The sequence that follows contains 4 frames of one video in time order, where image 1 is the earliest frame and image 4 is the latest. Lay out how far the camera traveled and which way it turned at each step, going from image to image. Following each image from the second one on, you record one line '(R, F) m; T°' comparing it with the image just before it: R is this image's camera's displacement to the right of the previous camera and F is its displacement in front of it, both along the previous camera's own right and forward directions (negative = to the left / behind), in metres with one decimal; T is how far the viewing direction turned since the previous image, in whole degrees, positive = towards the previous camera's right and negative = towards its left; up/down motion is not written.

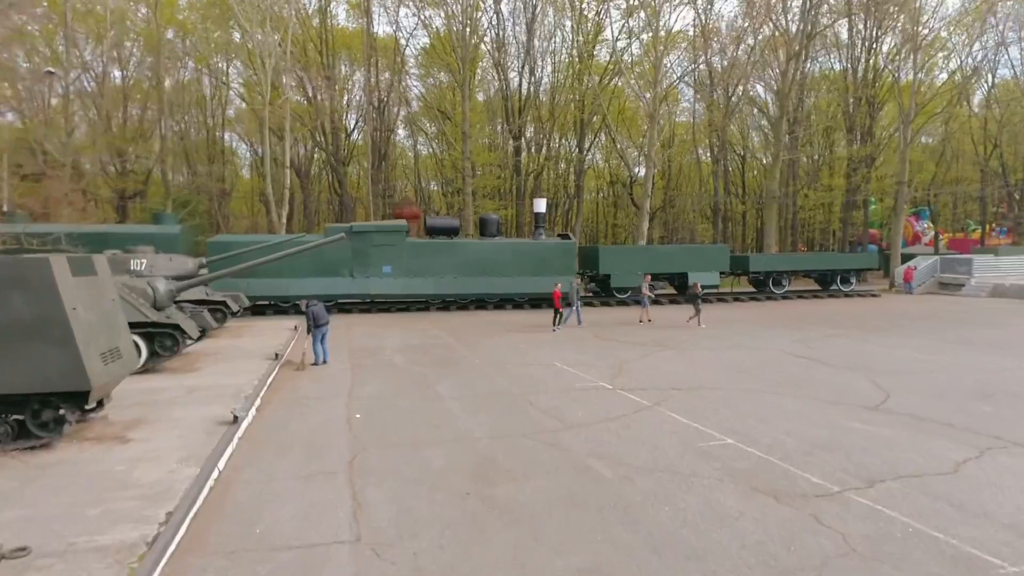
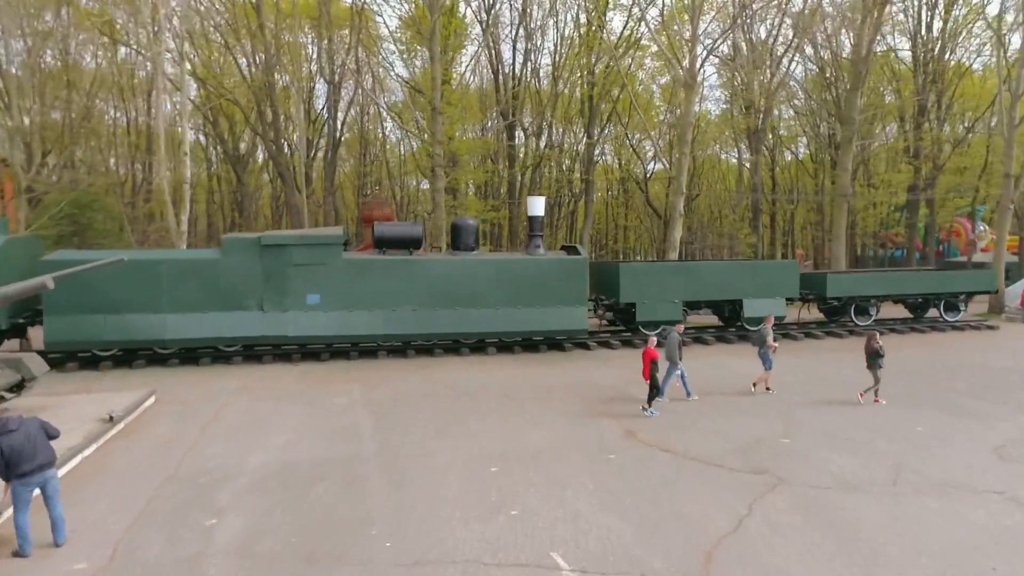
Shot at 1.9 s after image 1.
(+0.4, +5.5) m; 0°
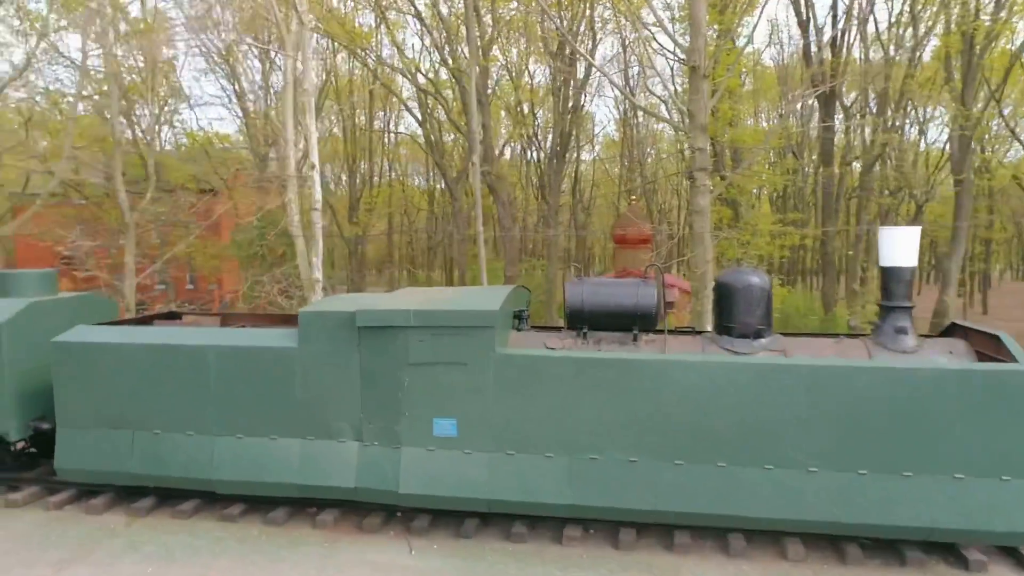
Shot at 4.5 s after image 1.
(-0.3, +6.4) m; -22°
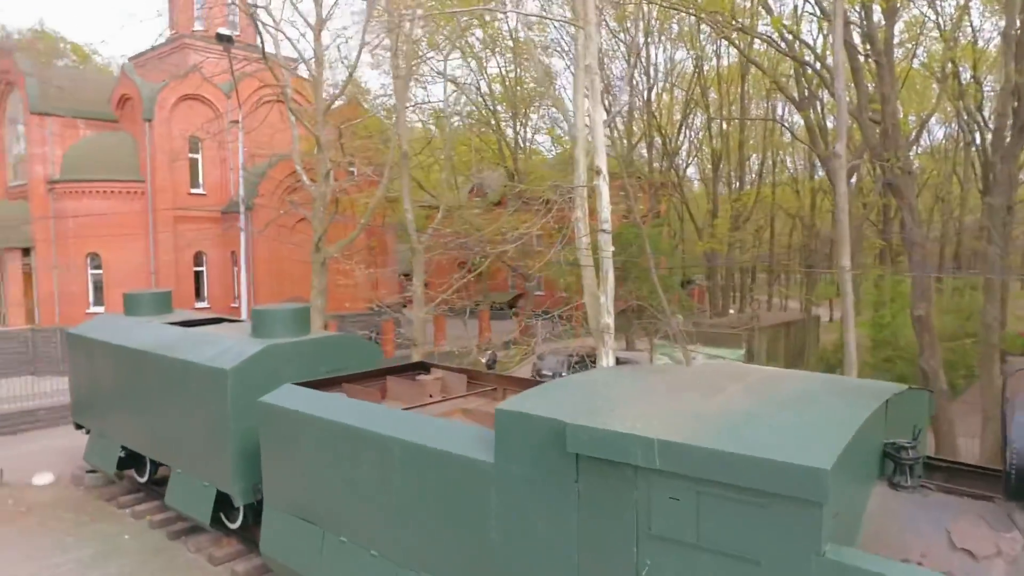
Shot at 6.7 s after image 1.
(+0.3, +3.2) m; -31°
